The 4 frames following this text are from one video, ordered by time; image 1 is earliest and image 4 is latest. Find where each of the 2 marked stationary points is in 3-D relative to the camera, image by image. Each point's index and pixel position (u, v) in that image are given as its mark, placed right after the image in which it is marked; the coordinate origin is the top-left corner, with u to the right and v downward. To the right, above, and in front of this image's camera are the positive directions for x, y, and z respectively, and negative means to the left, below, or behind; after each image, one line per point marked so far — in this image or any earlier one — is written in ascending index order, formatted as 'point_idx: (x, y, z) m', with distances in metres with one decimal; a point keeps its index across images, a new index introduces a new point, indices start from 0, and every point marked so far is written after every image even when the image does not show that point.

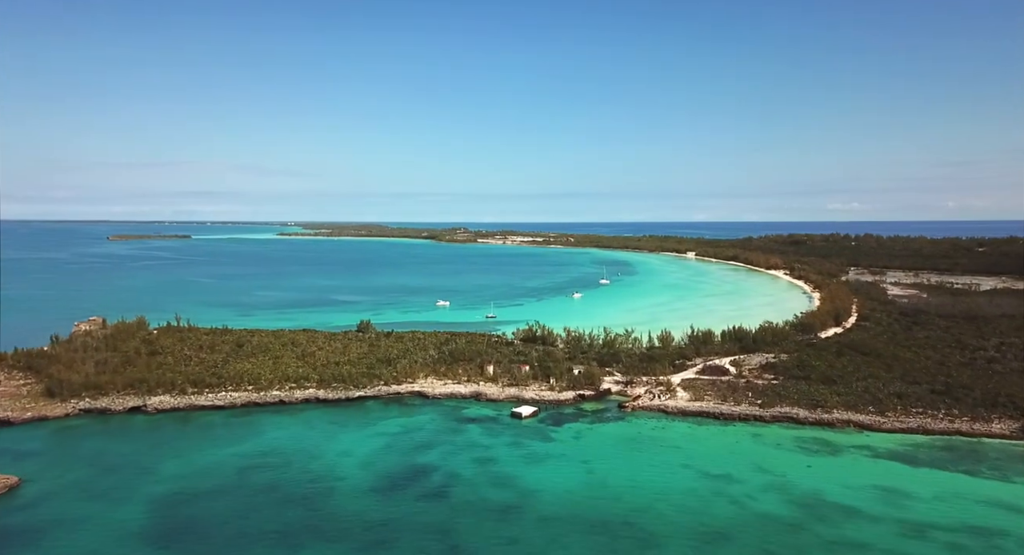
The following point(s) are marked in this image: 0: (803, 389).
0: (+8.0, -3.1, +18.2) m
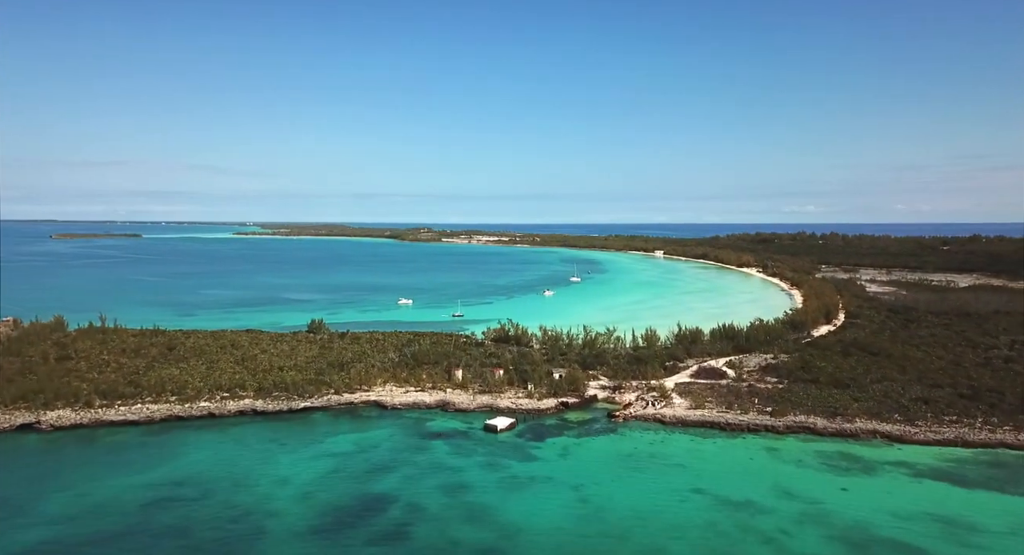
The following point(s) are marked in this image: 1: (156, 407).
0: (+7.4, -2.8, +16.1) m
1: (-8.4, -3.1, +15.6) m
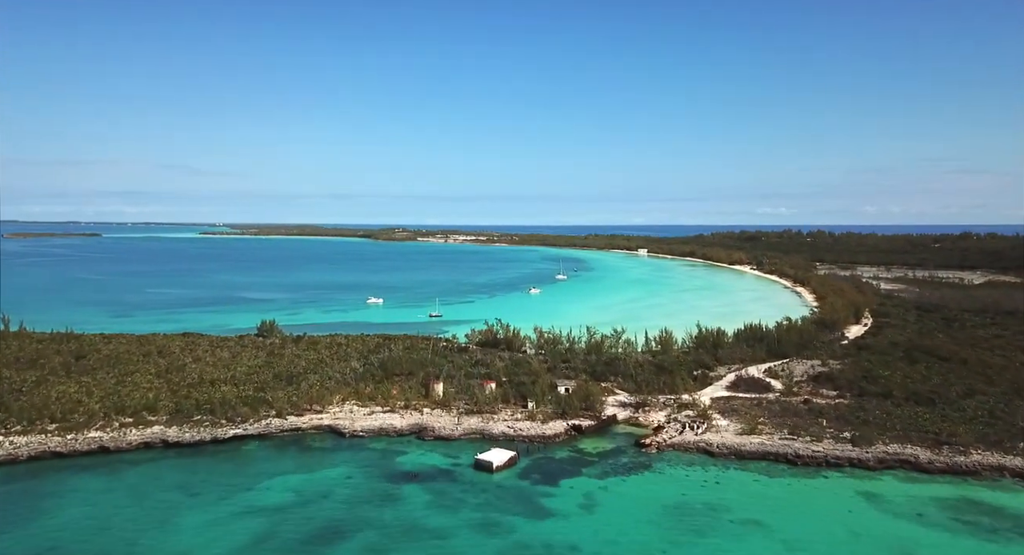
0: (+7.3, -2.6, +12.6) m
1: (-8.4, -2.8, +11.5) m
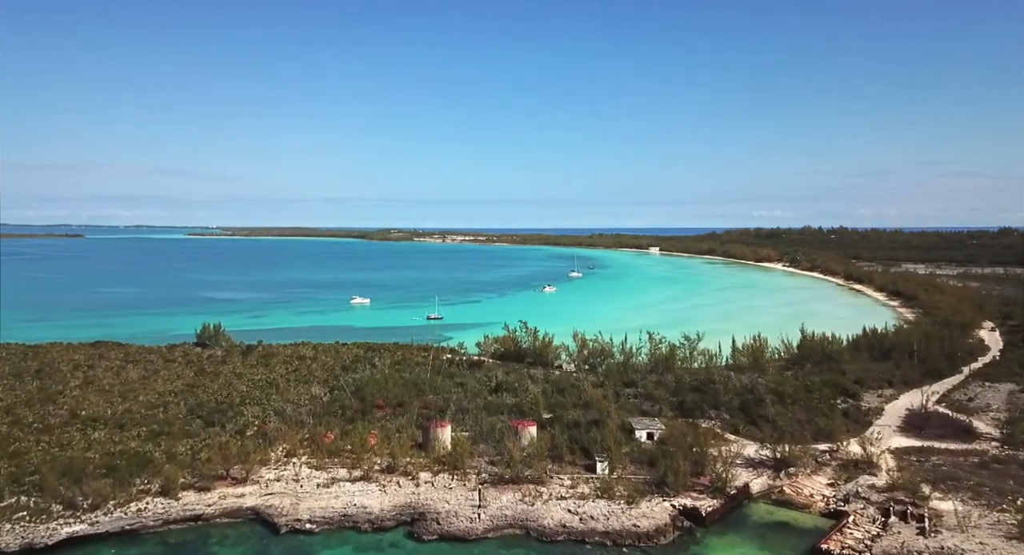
0: (+8.0, -2.2, +7.0) m
1: (-7.7, -2.5, +5.8) m
